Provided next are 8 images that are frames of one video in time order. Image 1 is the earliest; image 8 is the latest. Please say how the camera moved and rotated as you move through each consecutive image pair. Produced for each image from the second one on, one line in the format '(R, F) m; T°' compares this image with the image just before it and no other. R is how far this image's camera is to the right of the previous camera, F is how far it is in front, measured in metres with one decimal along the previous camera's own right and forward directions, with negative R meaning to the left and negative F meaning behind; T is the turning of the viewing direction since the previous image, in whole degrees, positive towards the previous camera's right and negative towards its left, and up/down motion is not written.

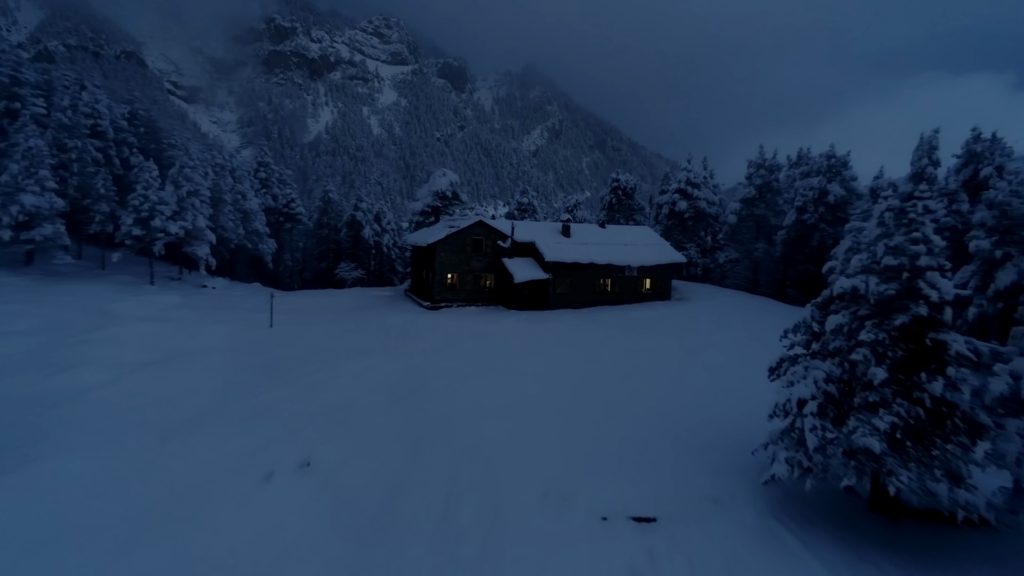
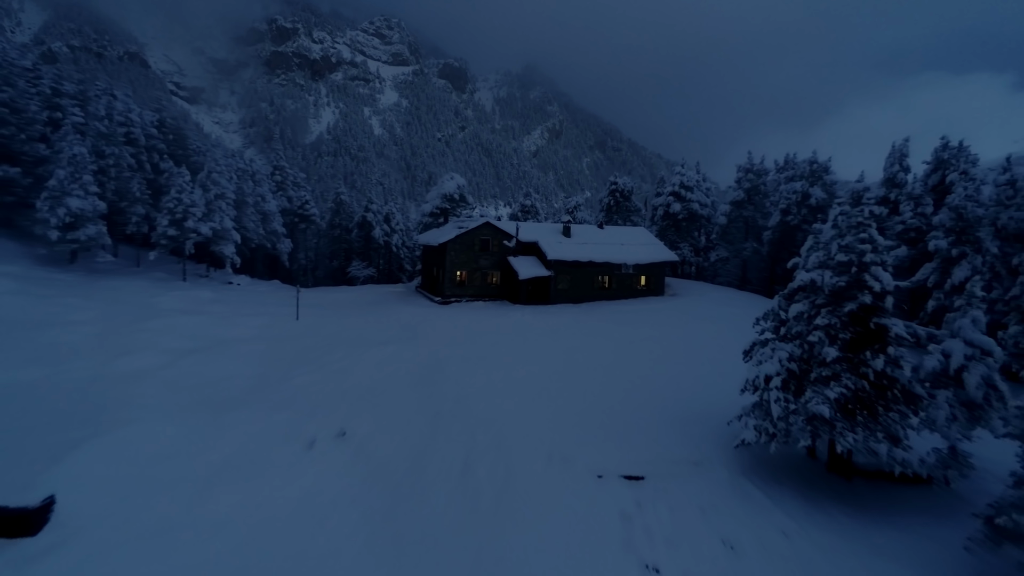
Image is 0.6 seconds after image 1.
(-0.1, -1.6) m; 0°
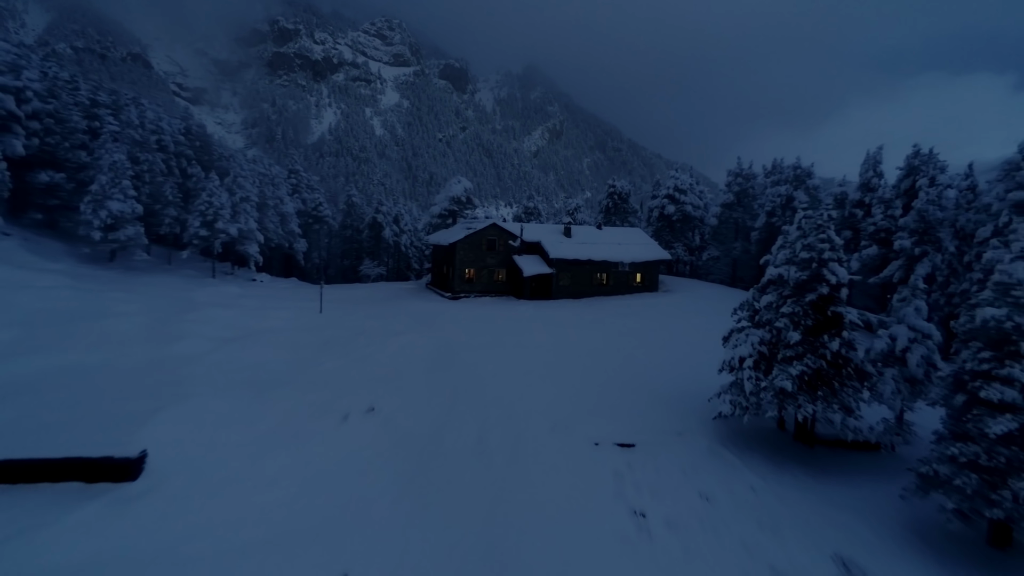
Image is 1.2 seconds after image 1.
(-0.2, -1.7) m; 0°
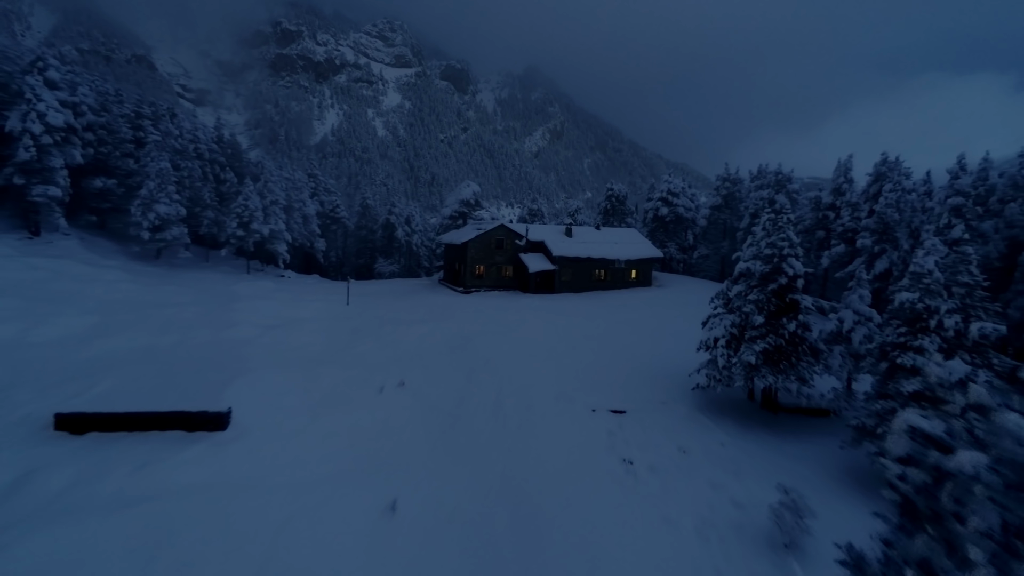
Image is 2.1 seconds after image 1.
(-0.2, -2.3) m; 0°
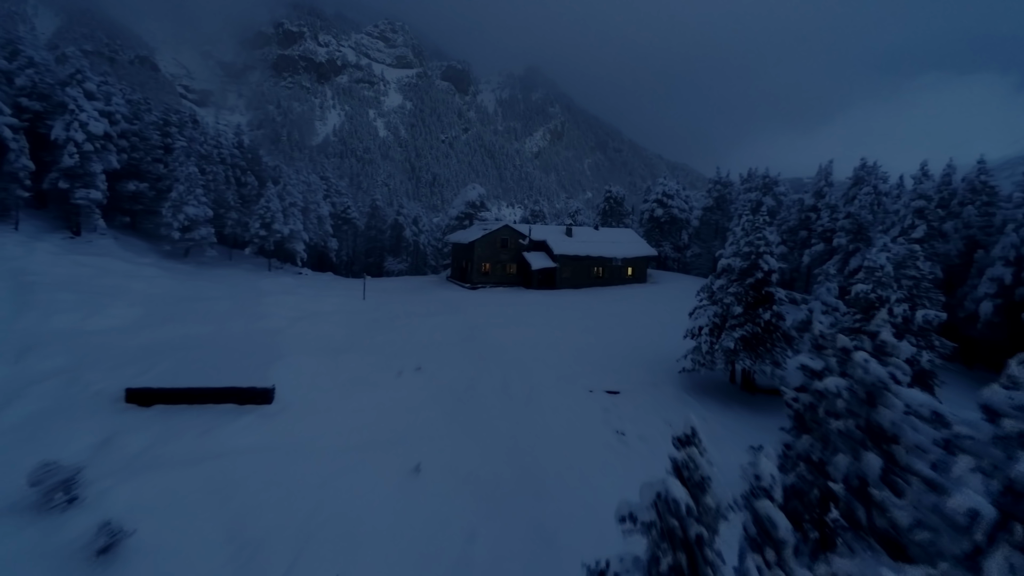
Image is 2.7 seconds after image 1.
(-0.1, -1.8) m; 0°
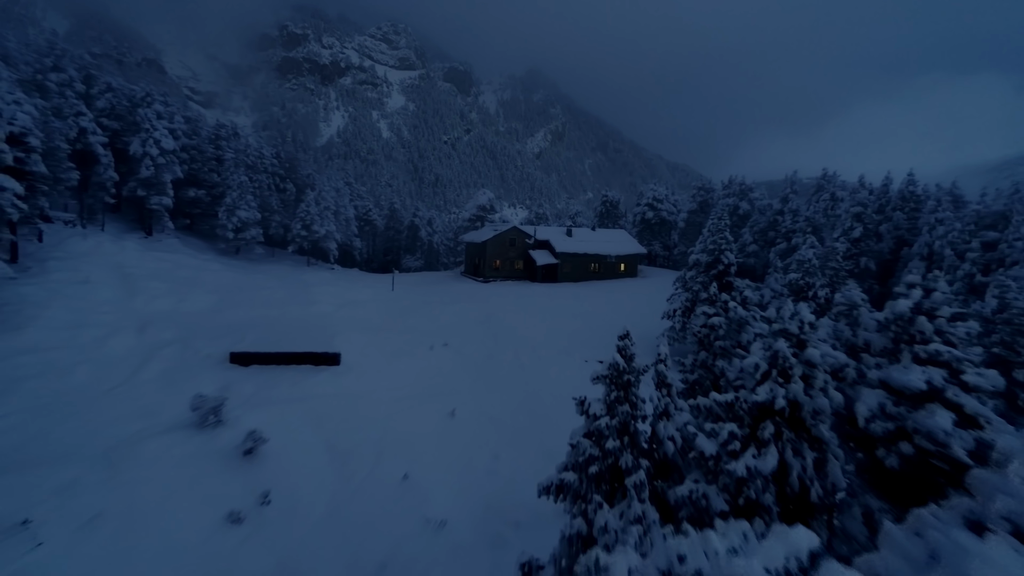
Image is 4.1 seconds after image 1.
(-0.3, -4.0) m; 0°
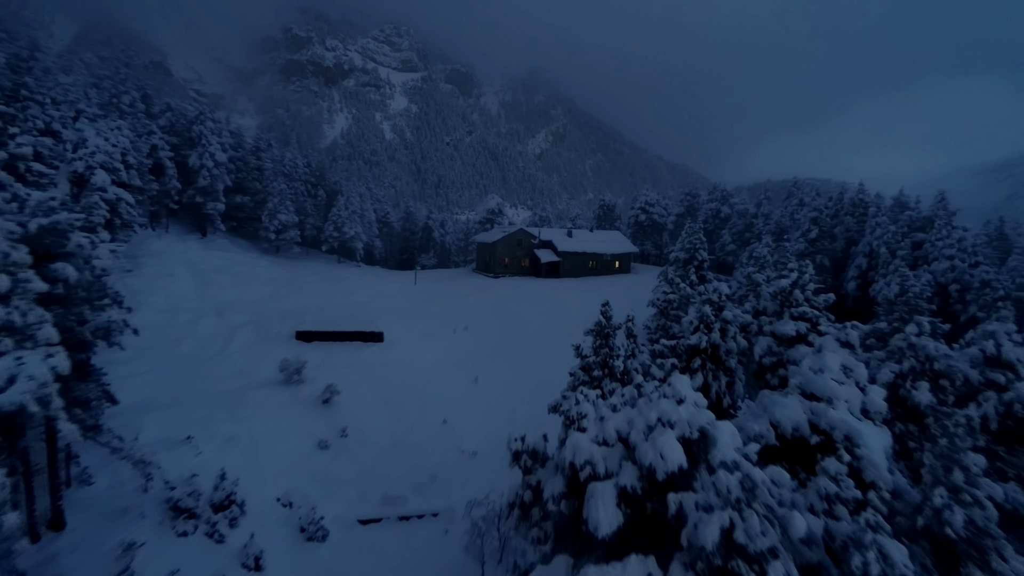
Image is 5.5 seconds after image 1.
(-0.3, -4.0) m; 0°
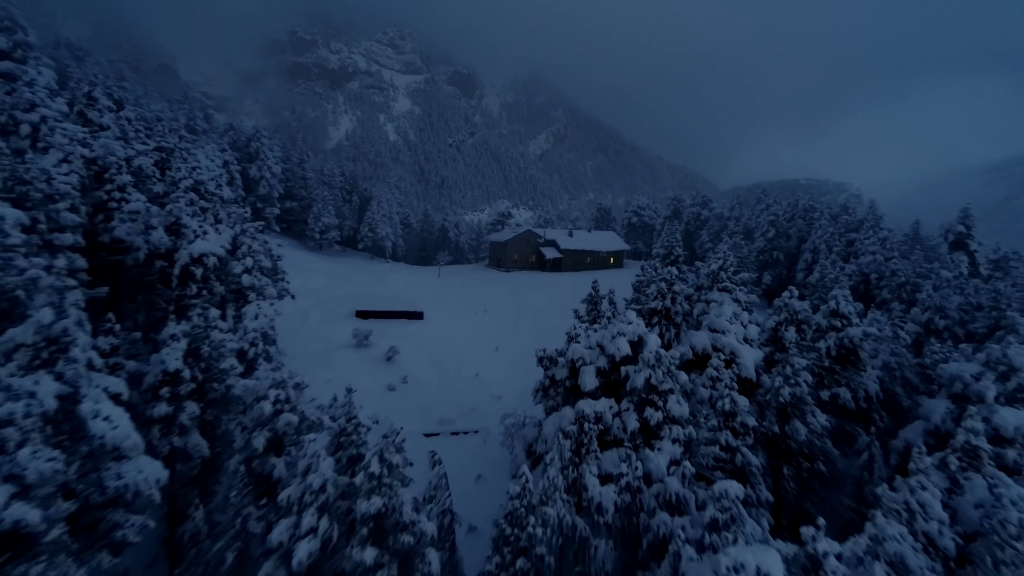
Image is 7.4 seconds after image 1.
(-0.5, -5.7) m; 0°
